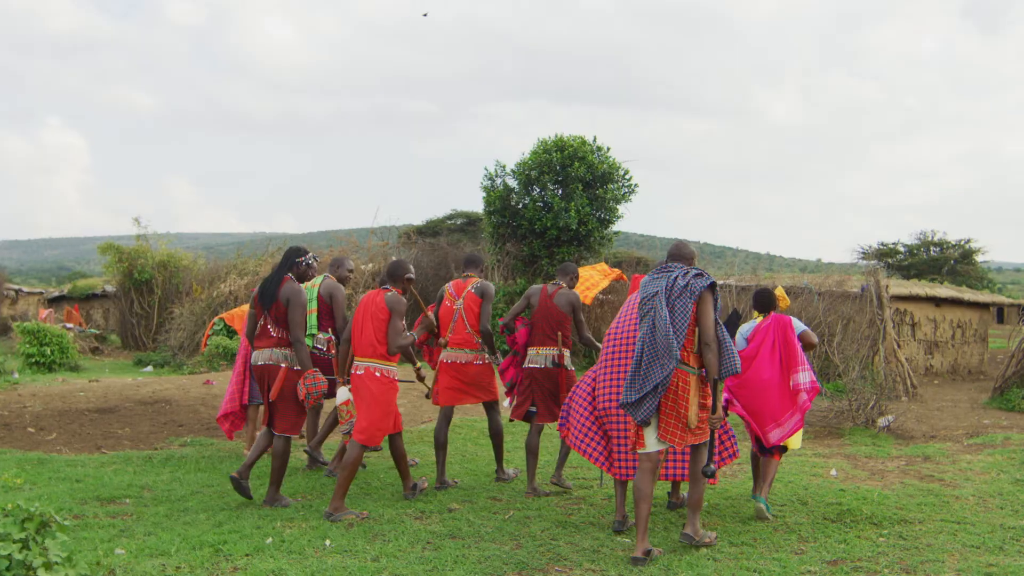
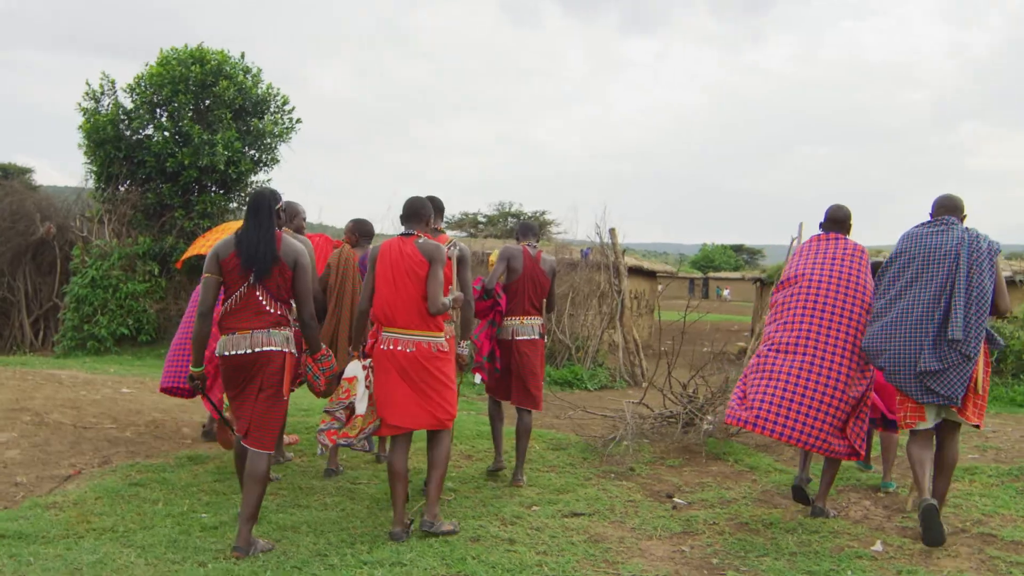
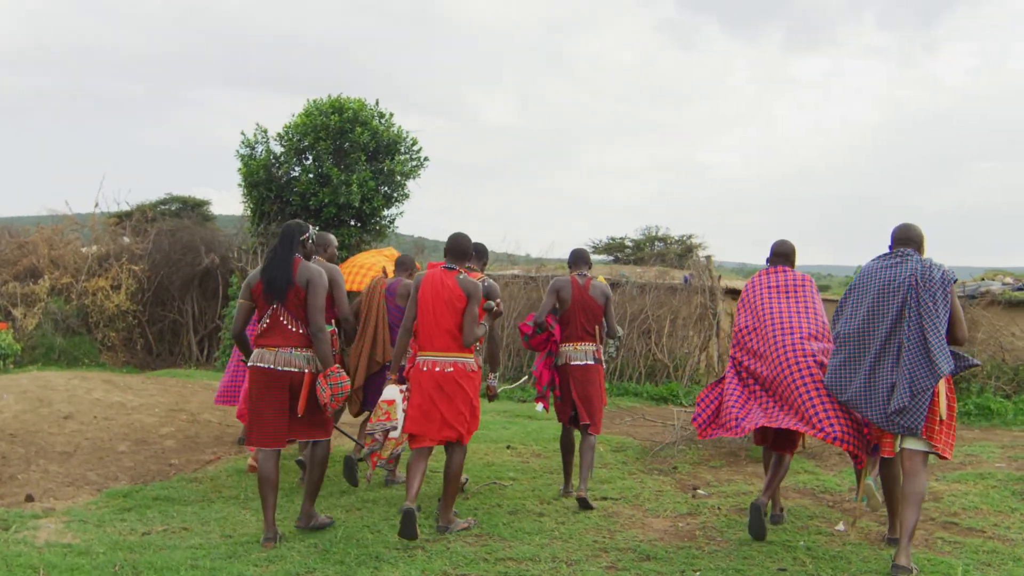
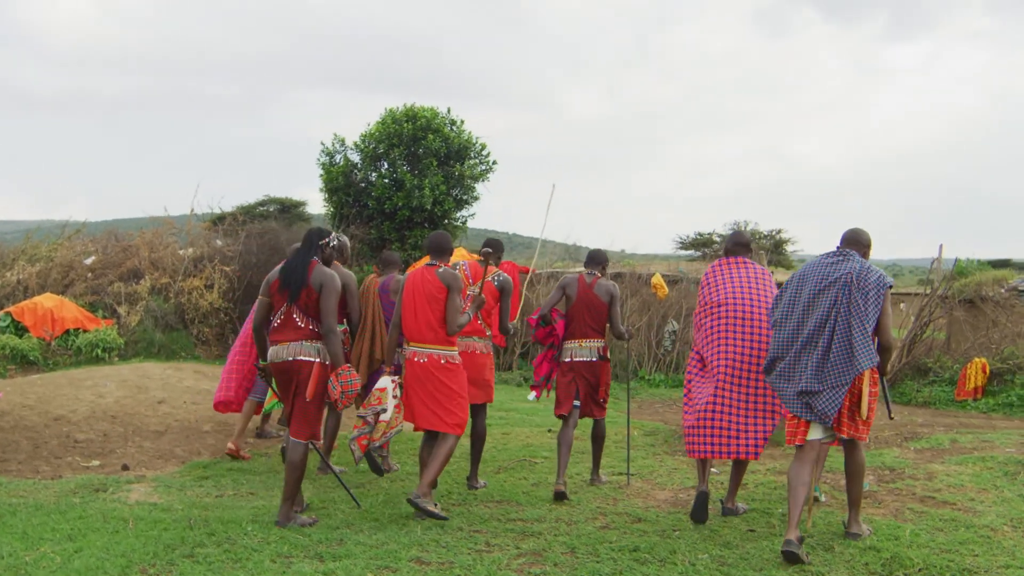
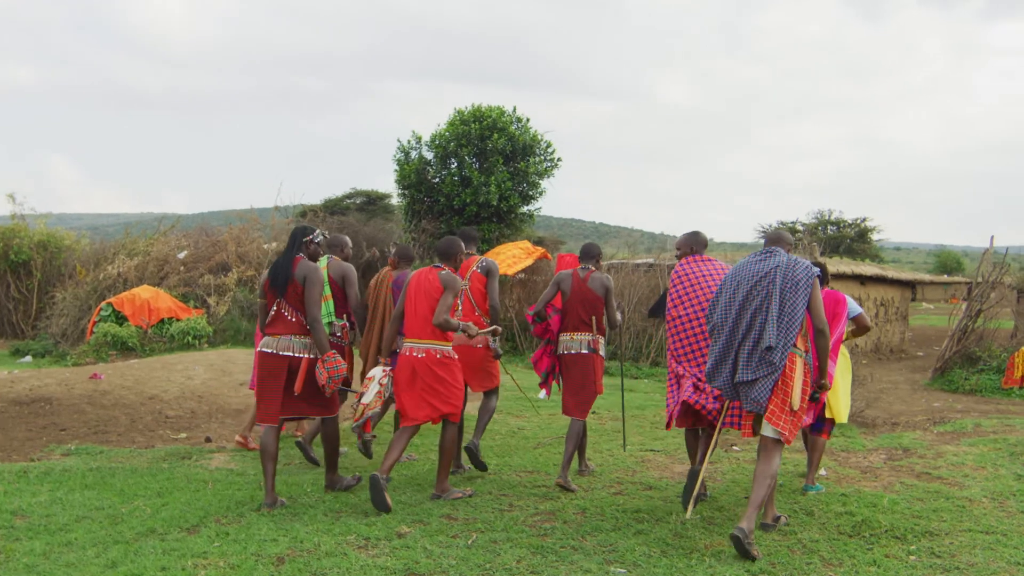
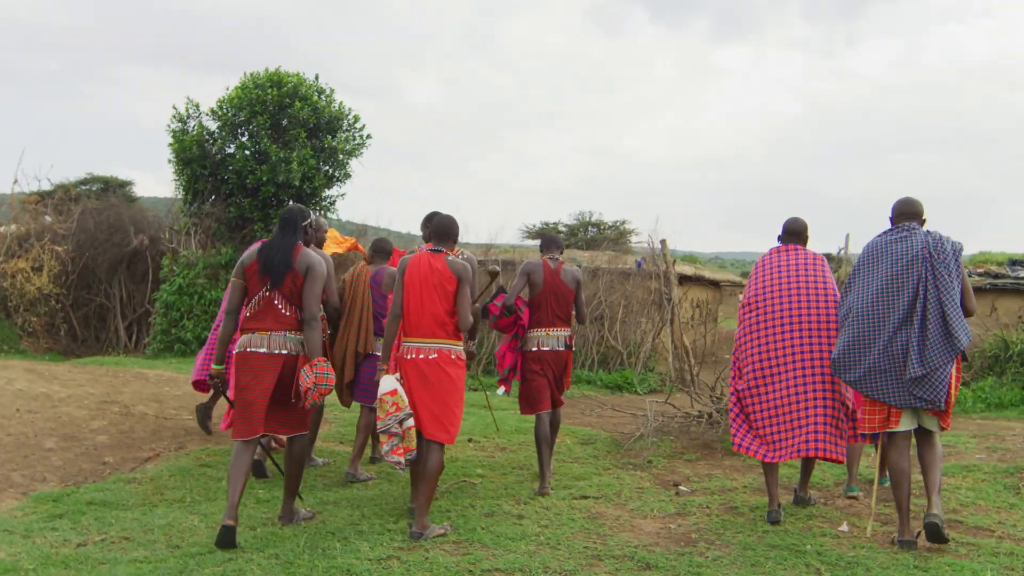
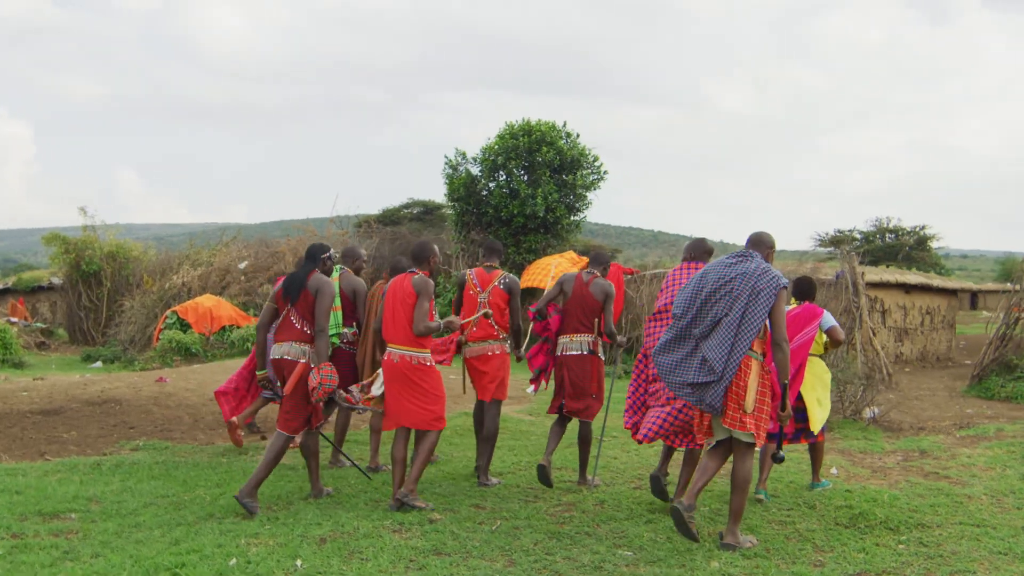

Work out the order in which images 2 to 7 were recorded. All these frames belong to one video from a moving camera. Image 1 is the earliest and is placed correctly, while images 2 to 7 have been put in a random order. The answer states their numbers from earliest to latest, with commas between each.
7, 5, 4, 3, 6, 2
